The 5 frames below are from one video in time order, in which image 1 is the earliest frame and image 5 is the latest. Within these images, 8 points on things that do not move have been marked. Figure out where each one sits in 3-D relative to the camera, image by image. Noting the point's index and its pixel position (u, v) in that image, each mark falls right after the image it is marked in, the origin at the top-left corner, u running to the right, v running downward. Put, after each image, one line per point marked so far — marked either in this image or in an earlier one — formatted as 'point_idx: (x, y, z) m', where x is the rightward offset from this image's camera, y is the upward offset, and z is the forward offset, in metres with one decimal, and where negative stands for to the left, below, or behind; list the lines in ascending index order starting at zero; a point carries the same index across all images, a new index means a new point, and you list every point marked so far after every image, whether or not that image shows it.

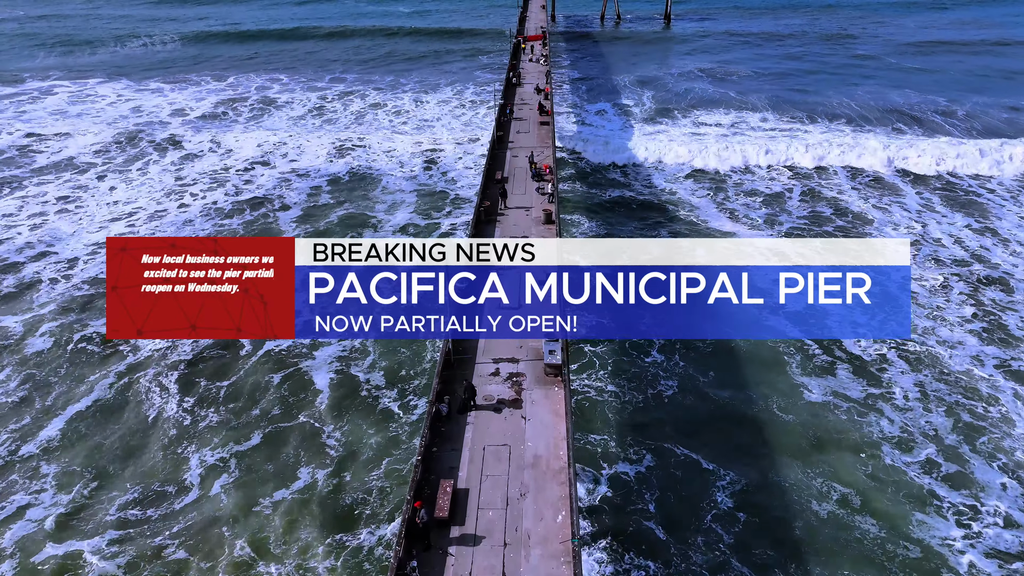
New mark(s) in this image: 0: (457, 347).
0: (-1.2, -1.4, +13.2) m
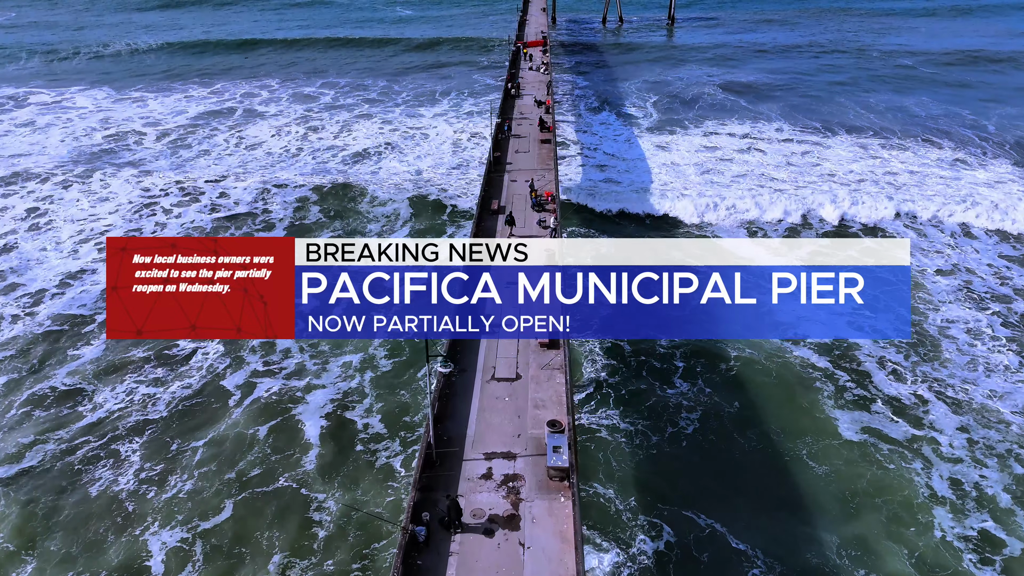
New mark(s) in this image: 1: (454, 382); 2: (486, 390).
0: (-1.3, -2.8, +10.9) m
1: (-1.2, -2.0, +12.1) m
2: (-0.5, -2.1, +11.9) m
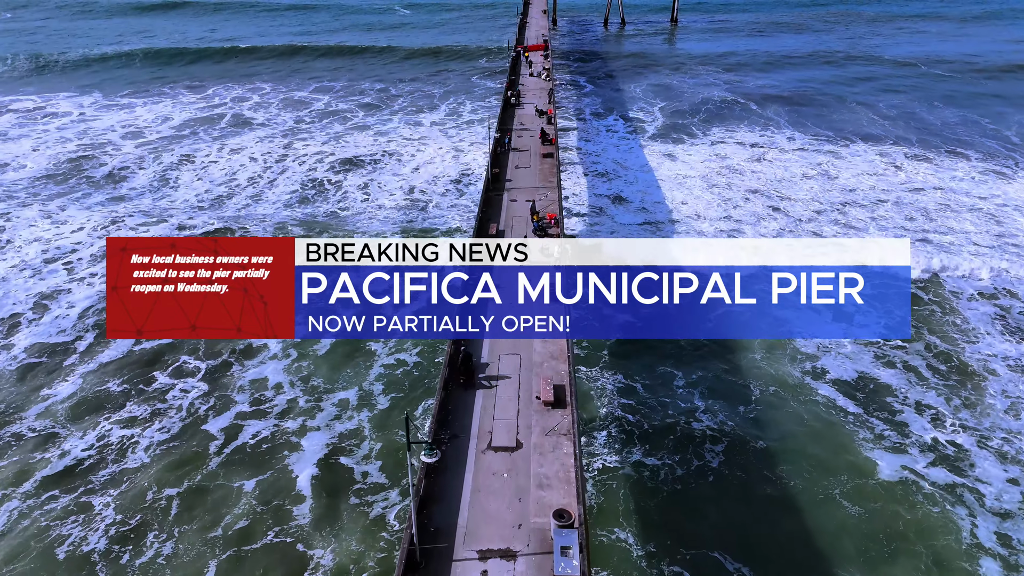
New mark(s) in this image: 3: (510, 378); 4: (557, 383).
0: (-1.3, -3.7, +9.3) m
1: (-1.2, -2.9, +10.5) m
2: (-0.5, -3.1, +10.3) m
3: (0.0, -1.9, +12.1) m
4: (+0.9, -2.0, +12.1) m
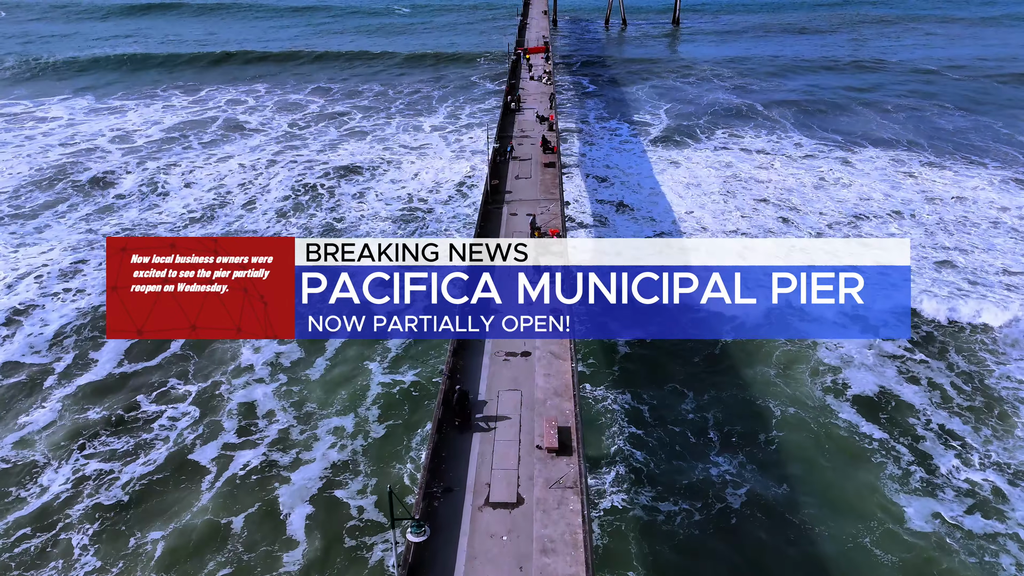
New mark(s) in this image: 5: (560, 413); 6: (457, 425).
0: (-1.3, -4.3, +8.2) m
1: (-1.2, -3.5, +9.4) m
2: (-0.5, -3.7, +9.2) m
3: (0.0, -2.5, +11.1) m
4: (+0.9, -2.6, +11.0) m
5: (+0.9, -2.4, +11.2) m
6: (-1.0, -2.6, +10.9) m
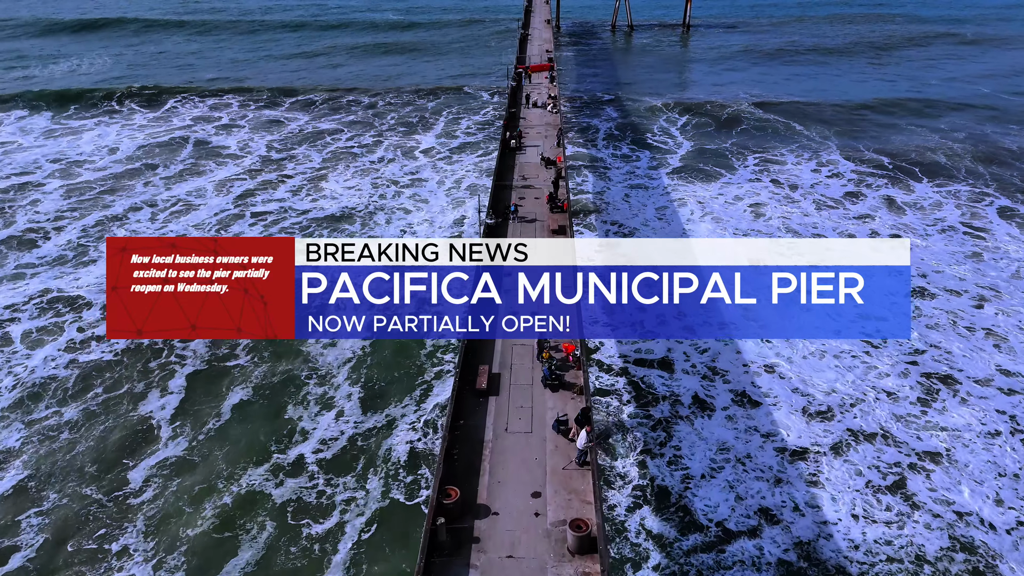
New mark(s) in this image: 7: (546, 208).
0: (-1.3, -7.4, +3.4) m
1: (-1.2, -6.6, +4.6) m
2: (-0.6, -6.7, +4.4) m
3: (-0.1, -5.5, +6.2) m
4: (+0.9, -5.6, +6.2) m
5: (+0.9, -5.4, +6.4) m
6: (-1.0, -5.6, +6.1) m
7: (+1.1, +2.8, +19.8) m
